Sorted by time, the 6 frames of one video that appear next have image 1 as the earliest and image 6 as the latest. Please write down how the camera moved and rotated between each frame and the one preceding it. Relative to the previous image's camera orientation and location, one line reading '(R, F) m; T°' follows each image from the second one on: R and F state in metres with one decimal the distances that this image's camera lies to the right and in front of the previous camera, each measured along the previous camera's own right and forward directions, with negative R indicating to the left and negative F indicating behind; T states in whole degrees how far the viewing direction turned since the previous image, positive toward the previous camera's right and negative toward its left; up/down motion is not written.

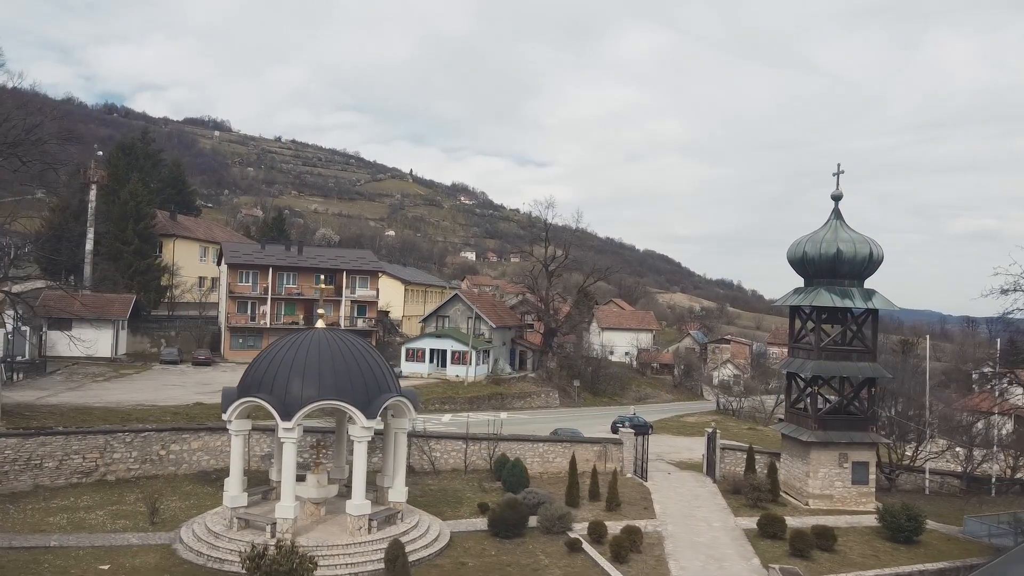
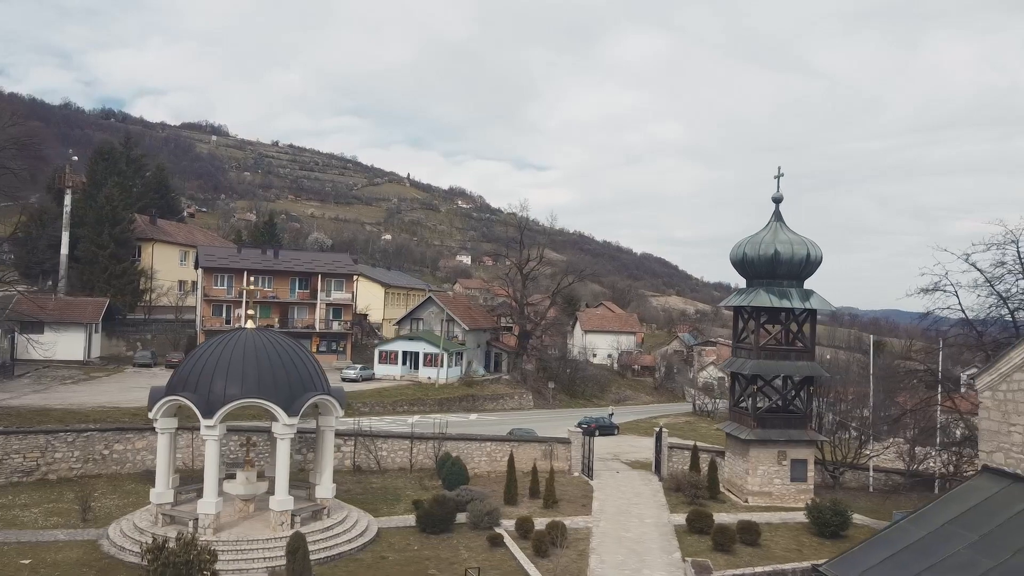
(+1.7, -0.4) m; 0°
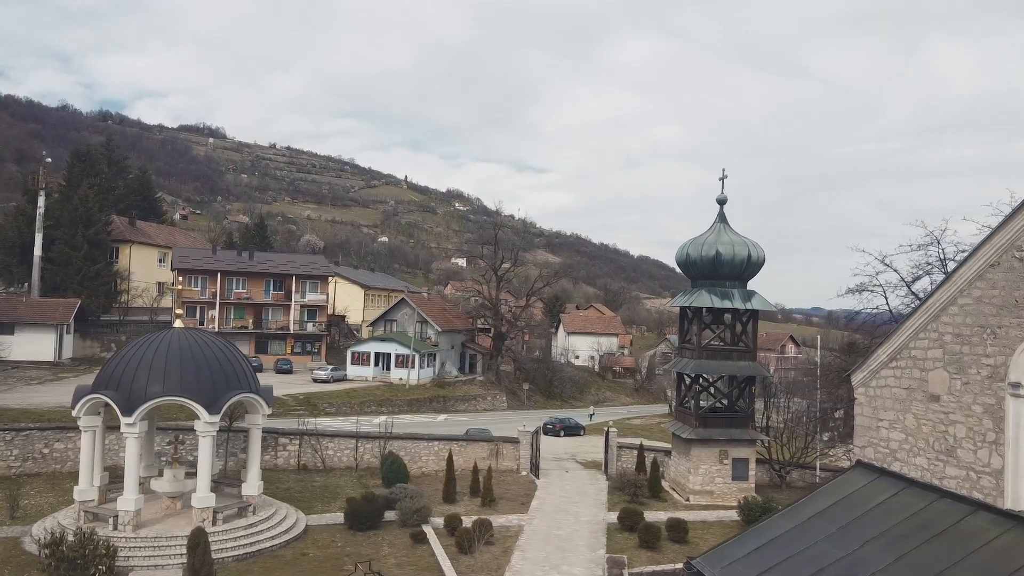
(+1.7, -0.2) m; 0°
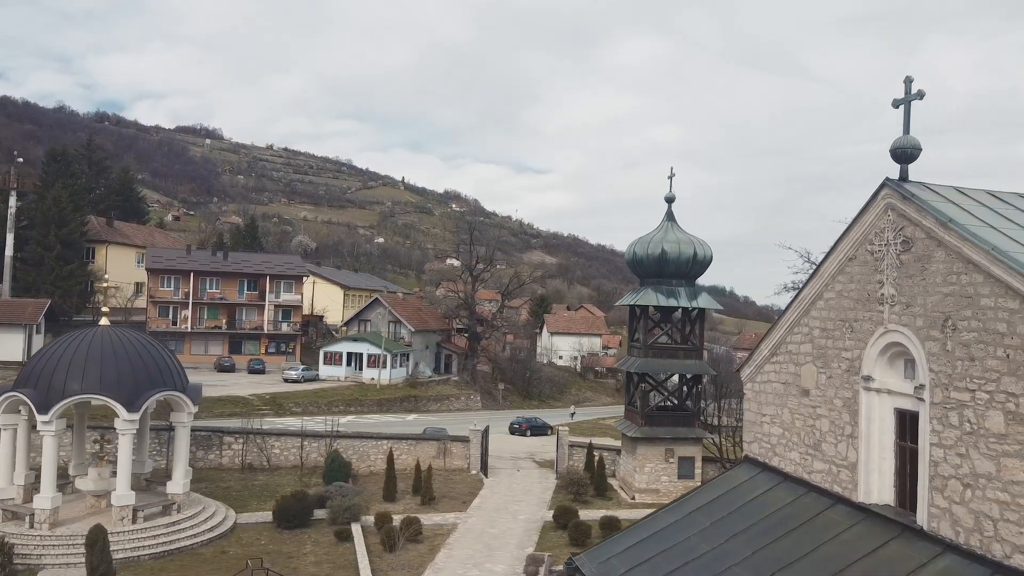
(+1.6, 0.0) m; 0°
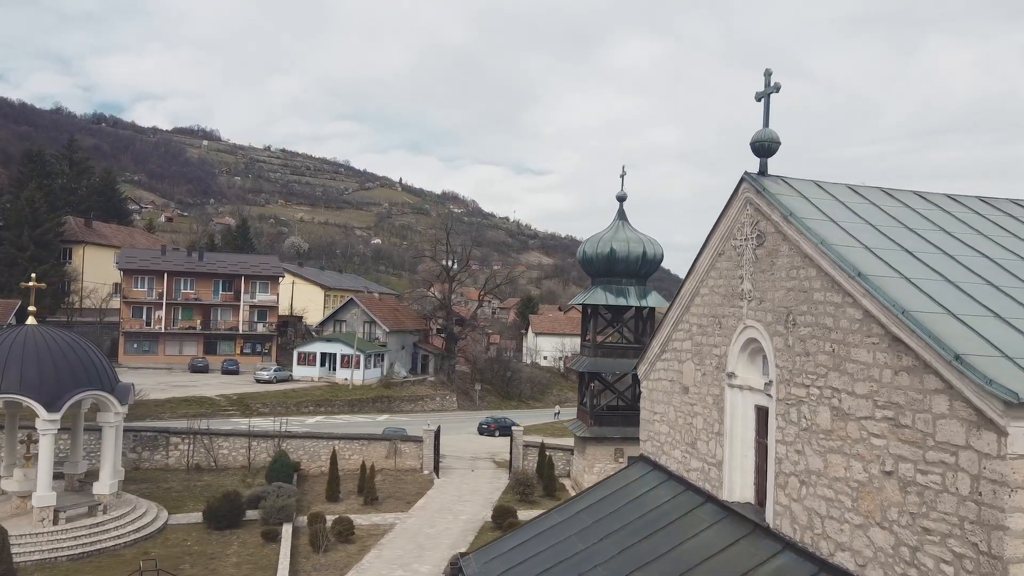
(+1.5, +0.1) m; 0°
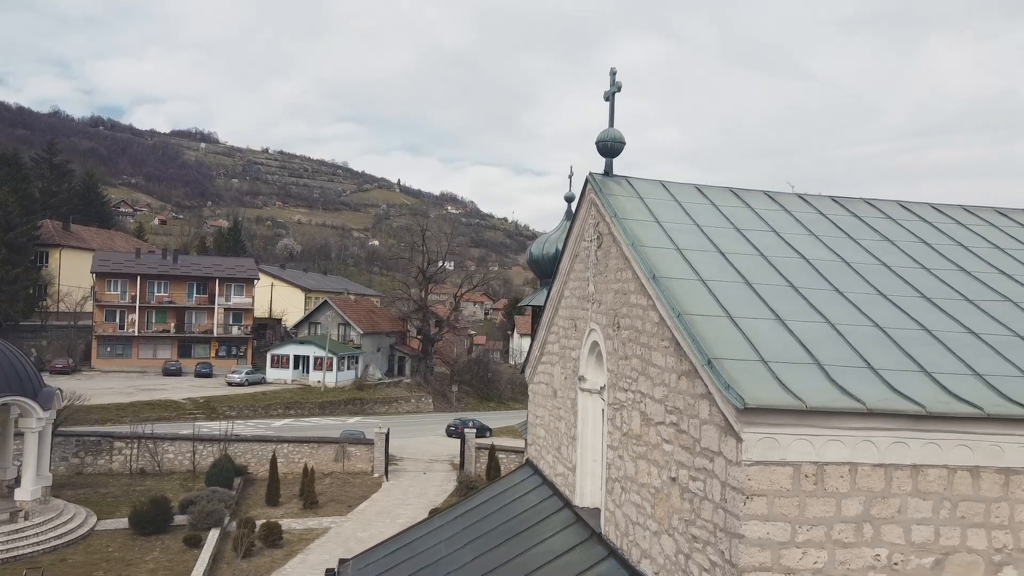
(+1.7, +0.1) m; 0°
